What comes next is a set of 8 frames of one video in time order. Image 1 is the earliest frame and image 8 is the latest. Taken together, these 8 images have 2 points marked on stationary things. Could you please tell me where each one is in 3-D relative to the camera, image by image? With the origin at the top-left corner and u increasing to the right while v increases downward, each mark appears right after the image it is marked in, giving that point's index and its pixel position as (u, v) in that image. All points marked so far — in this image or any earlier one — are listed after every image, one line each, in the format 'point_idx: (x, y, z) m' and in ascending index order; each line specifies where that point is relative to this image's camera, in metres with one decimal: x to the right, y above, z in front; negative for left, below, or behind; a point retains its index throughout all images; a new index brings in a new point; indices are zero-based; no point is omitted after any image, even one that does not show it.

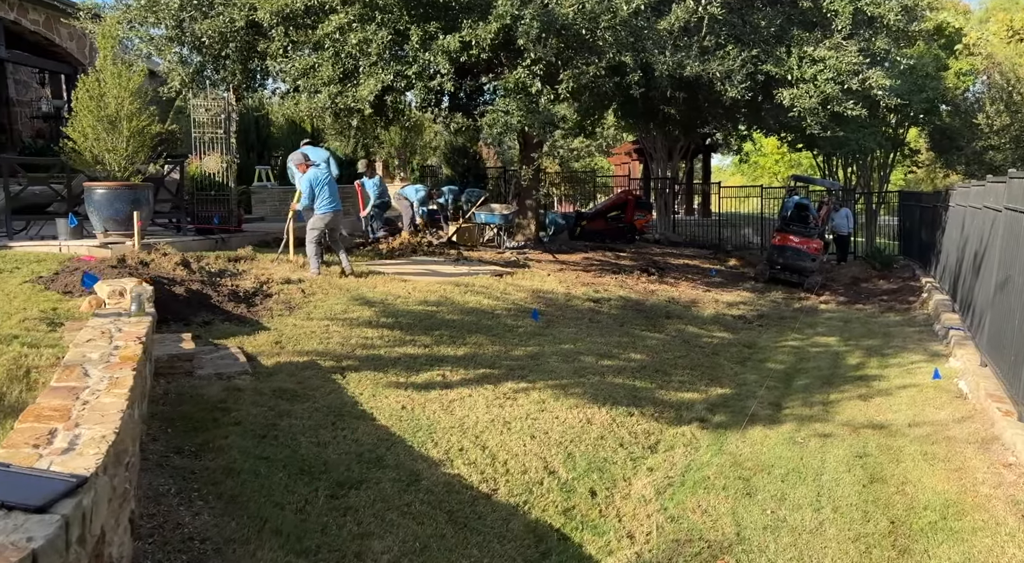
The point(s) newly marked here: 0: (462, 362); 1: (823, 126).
0: (-0.4, -0.7, +7.2) m
1: (+5.0, +2.5, +14.3) m
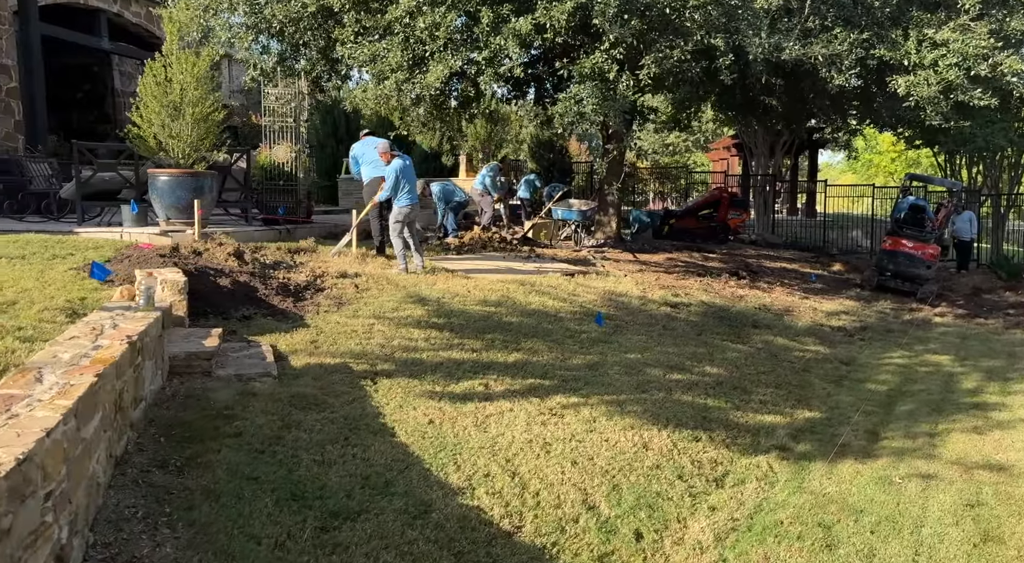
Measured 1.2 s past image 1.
0: (0.0, -0.7, +6.5) m
1: (+6.3, +2.4, +13.0) m
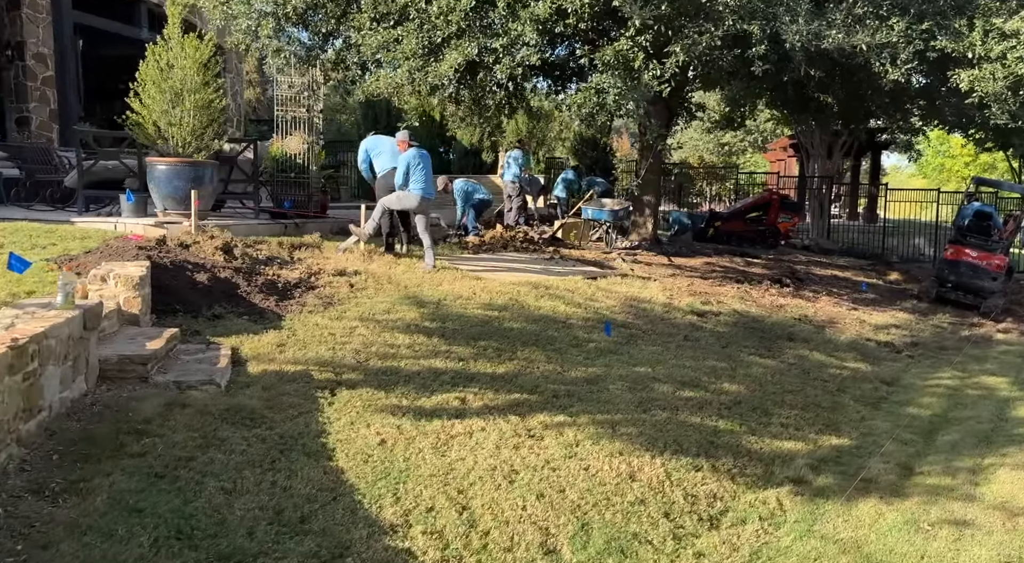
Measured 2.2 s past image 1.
0: (-0.1, -0.7, +5.9) m
1: (+6.6, +2.2, +11.9) m
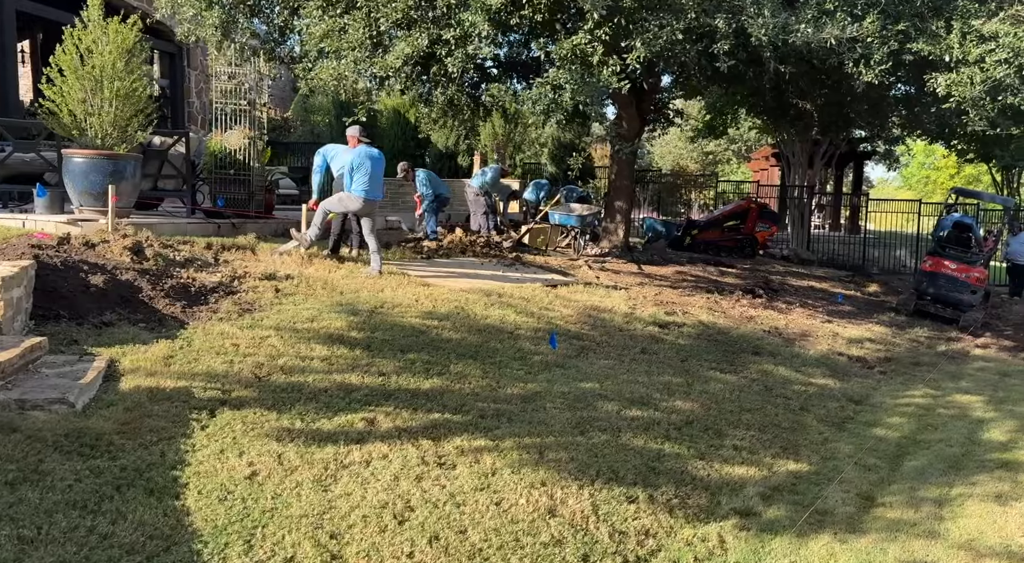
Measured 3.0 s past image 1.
0: (-0.6, -0.7, +5.3) m
1: (+6.1, +2.0, +11.4) m
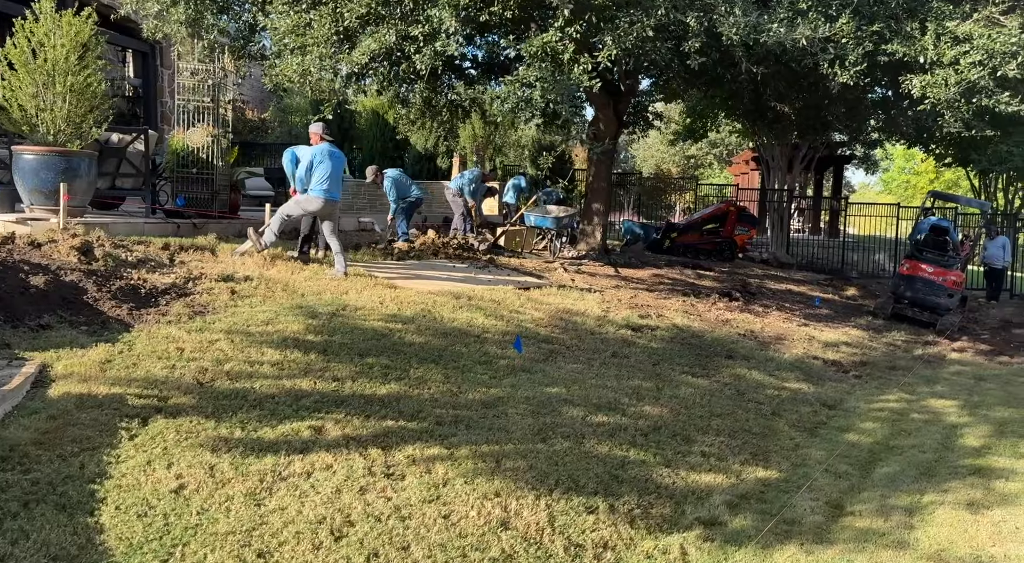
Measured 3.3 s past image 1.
0: (-0.8, -0.7, +5.1) m
1: (+5.7, +2.0, +11.3) m
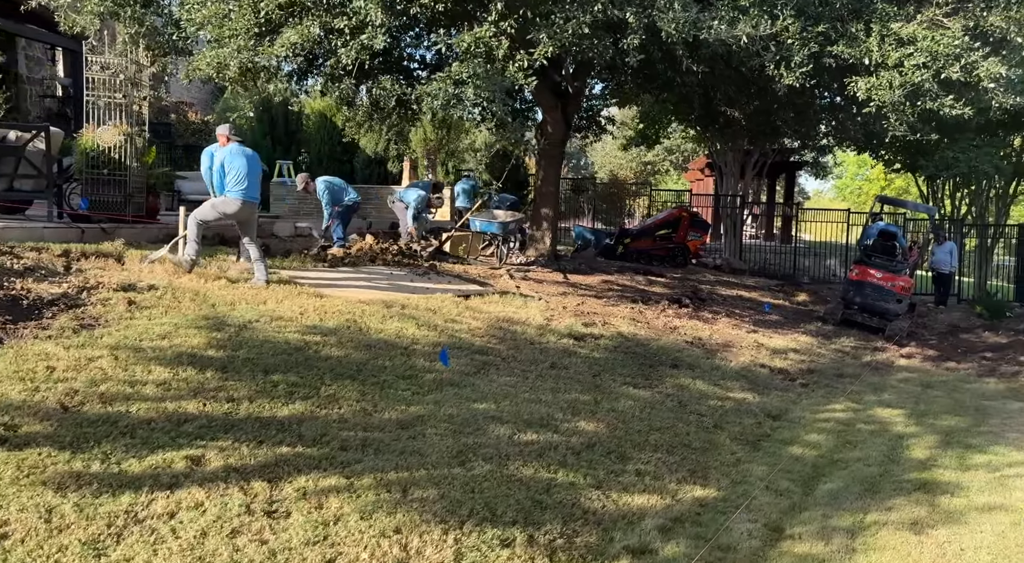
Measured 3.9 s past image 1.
0: (-1.3, -0.8, +4.6) m
1: (+5.0, +1.9, +11.1) m
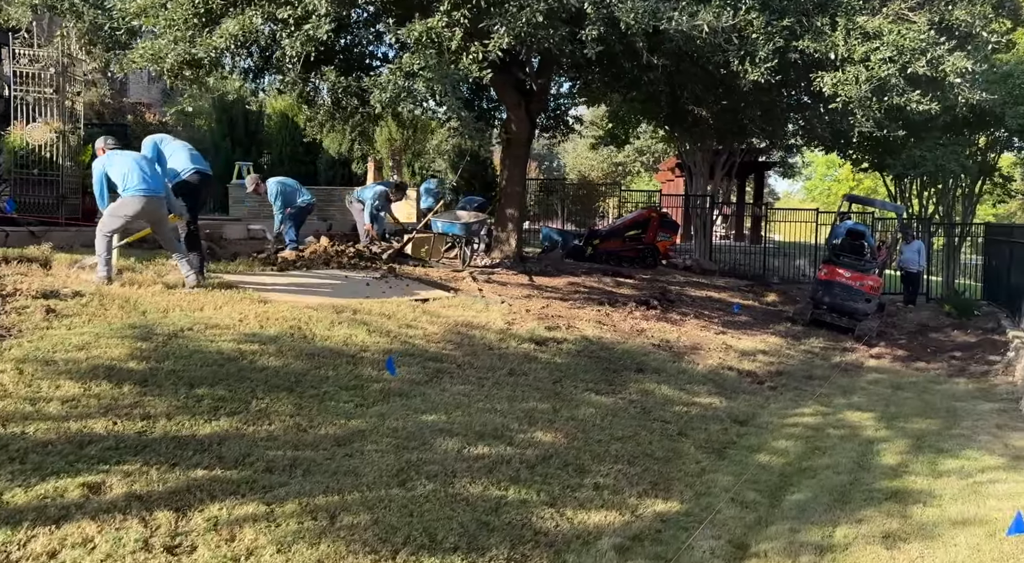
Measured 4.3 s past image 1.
0: (-1.6, -0.8, +4.2) m
1: (+4.5, +1.9, +10.9) m
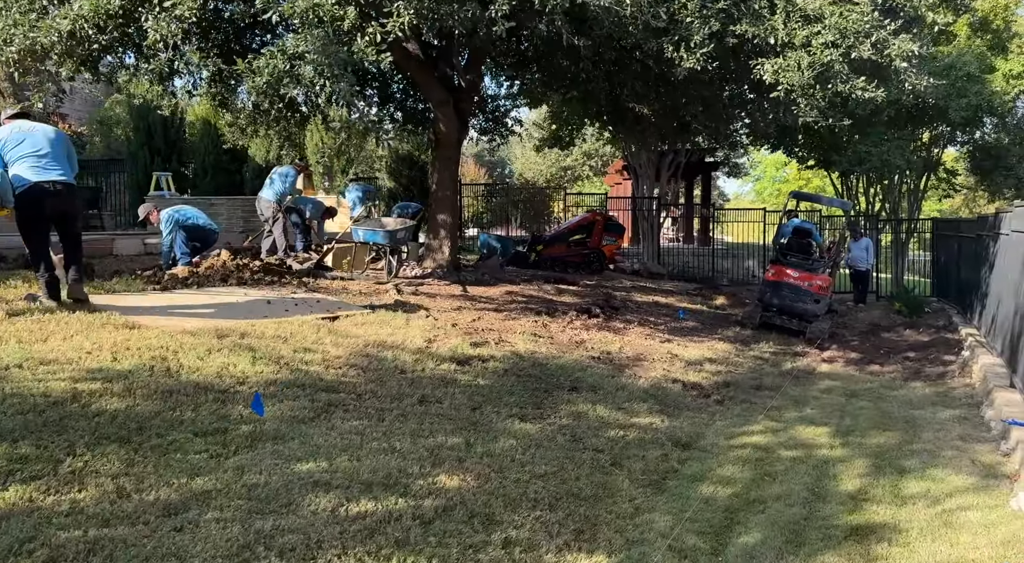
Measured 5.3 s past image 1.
0: (-2.1, -0.9, +3.1) m
1: (+3.5, +1.9, +10.1) m
